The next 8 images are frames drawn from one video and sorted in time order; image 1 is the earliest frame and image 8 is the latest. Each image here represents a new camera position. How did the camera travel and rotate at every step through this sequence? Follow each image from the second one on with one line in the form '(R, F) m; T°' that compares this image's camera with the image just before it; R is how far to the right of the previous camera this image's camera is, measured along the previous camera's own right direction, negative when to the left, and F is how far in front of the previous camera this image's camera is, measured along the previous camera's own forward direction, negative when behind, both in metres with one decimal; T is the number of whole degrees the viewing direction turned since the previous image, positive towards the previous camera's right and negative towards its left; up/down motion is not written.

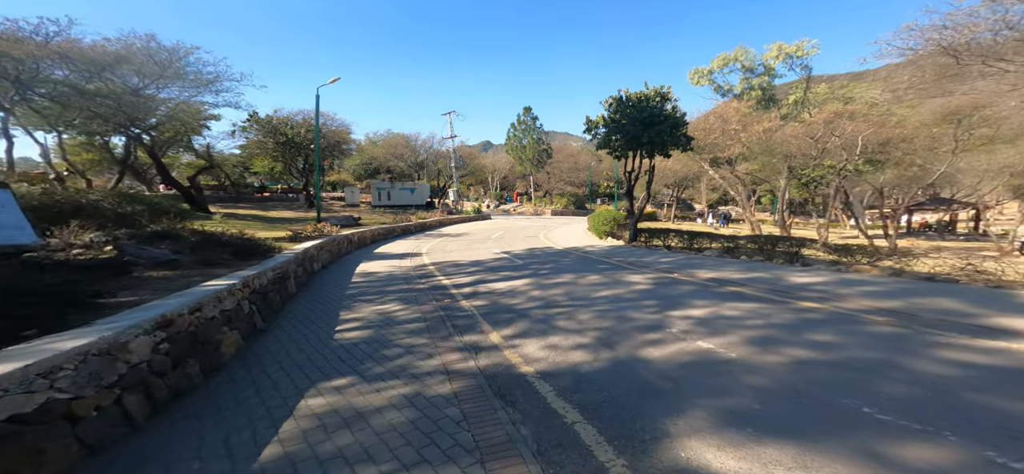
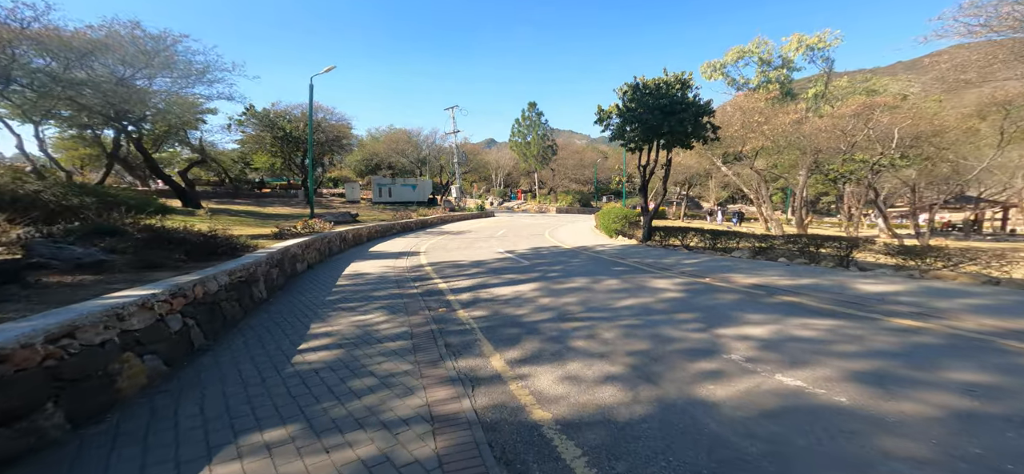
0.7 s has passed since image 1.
(0.0, +1.4) m; -1°
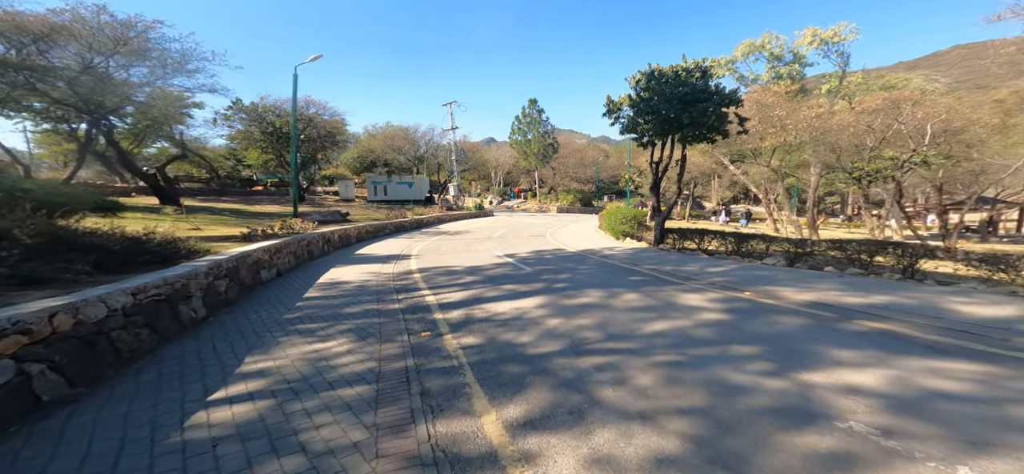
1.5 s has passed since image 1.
(0.0, +1.5) m; 0°
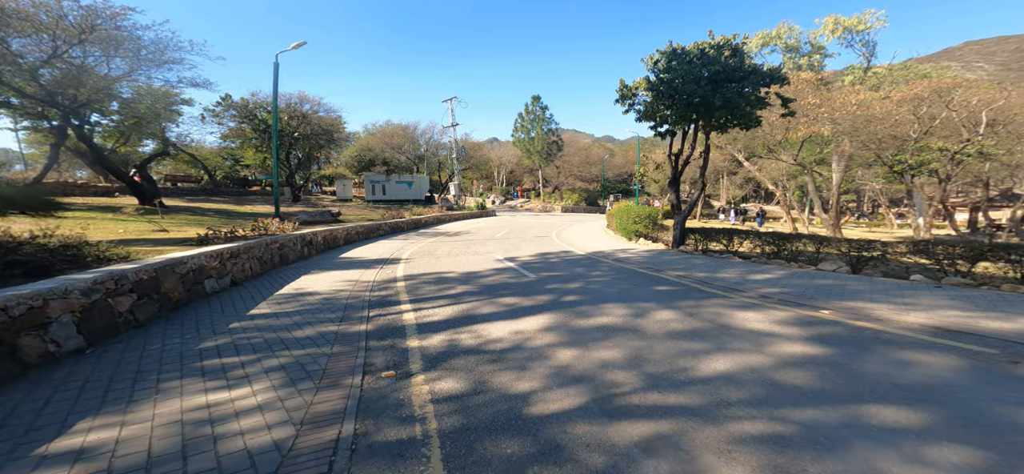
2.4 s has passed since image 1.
(+0.1, +1.8) m; -1°
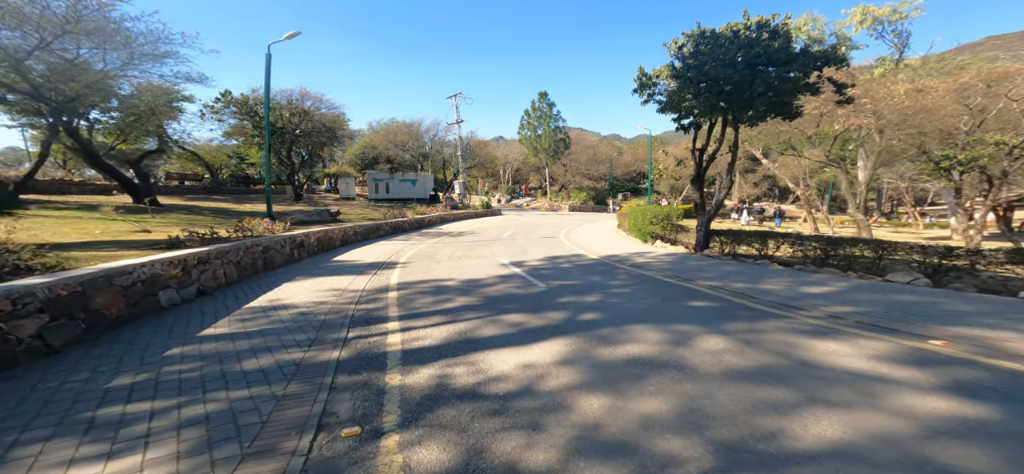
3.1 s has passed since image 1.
(0.0, +1.2) m; -1°
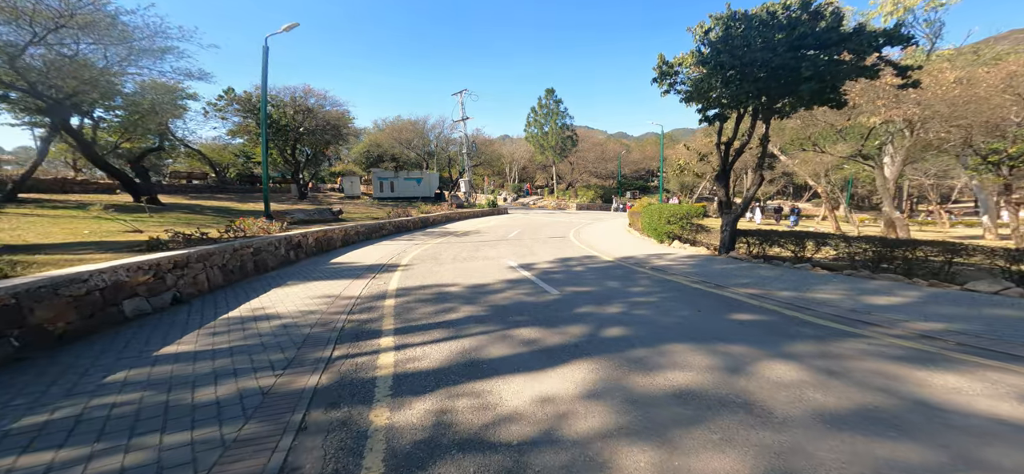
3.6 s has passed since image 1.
(-0.1, +0.9) m; -1°
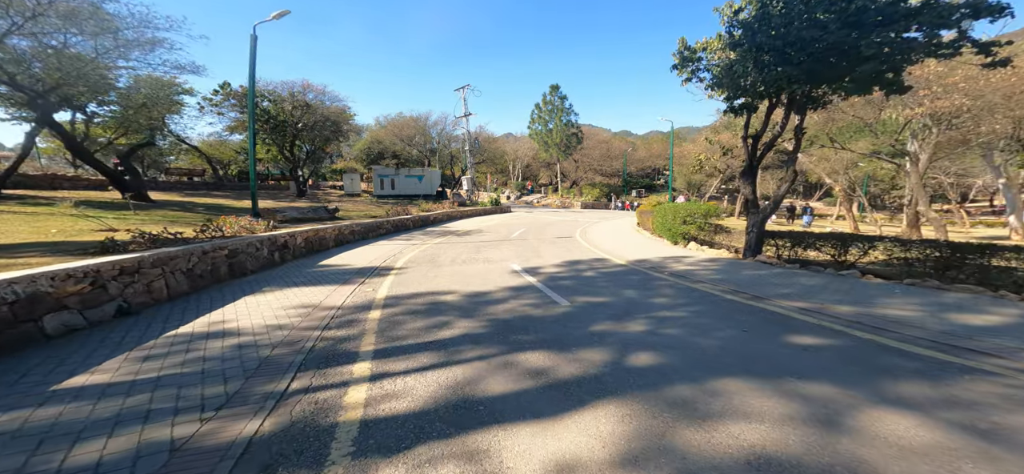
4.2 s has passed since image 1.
(0.0, +1.1) m; 0°
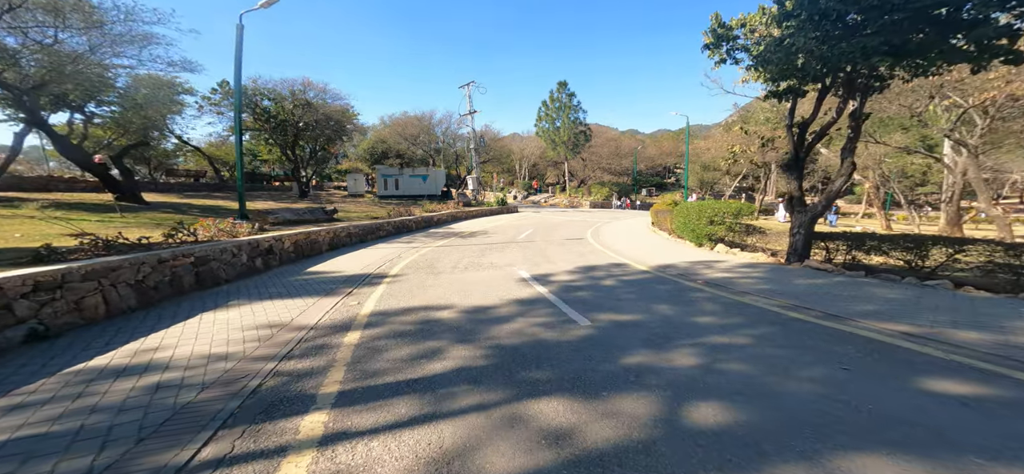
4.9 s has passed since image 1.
(0.0, +1.3) m; -1°
